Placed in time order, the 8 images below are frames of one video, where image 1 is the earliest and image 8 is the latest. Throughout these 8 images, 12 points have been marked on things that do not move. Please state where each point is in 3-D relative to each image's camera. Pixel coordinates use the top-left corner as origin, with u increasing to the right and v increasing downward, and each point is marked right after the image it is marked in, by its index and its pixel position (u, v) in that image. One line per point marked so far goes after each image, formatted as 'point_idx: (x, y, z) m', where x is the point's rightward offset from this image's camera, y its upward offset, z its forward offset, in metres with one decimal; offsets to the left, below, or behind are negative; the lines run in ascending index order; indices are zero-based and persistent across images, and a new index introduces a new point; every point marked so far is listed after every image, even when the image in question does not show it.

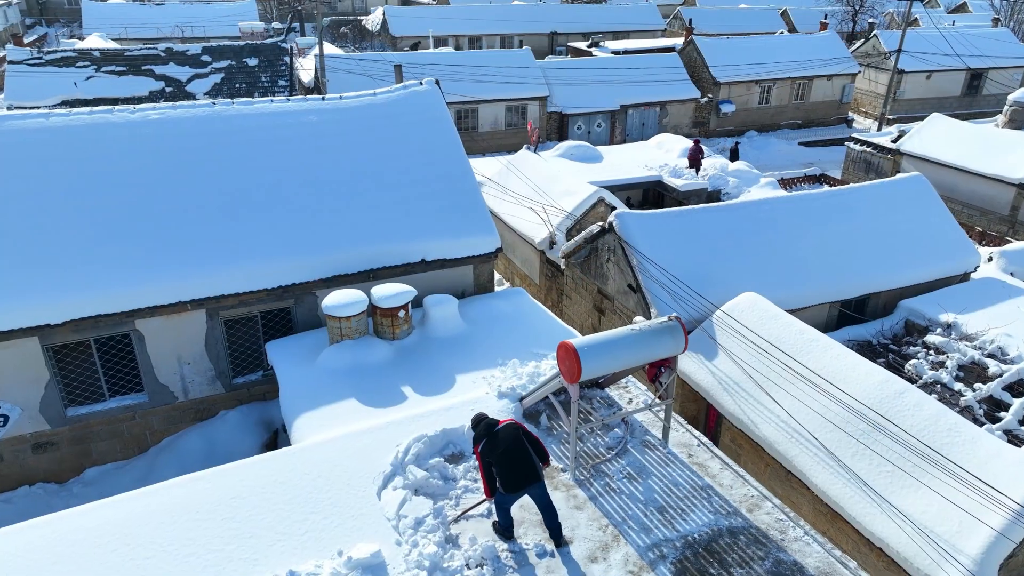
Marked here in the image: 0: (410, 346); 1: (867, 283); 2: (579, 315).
0: (-1.6, -0.9, +10.5) m
1: (+8.4, +0.1, +16.1) m
2: (+1.7, -0.7, +17.7) m
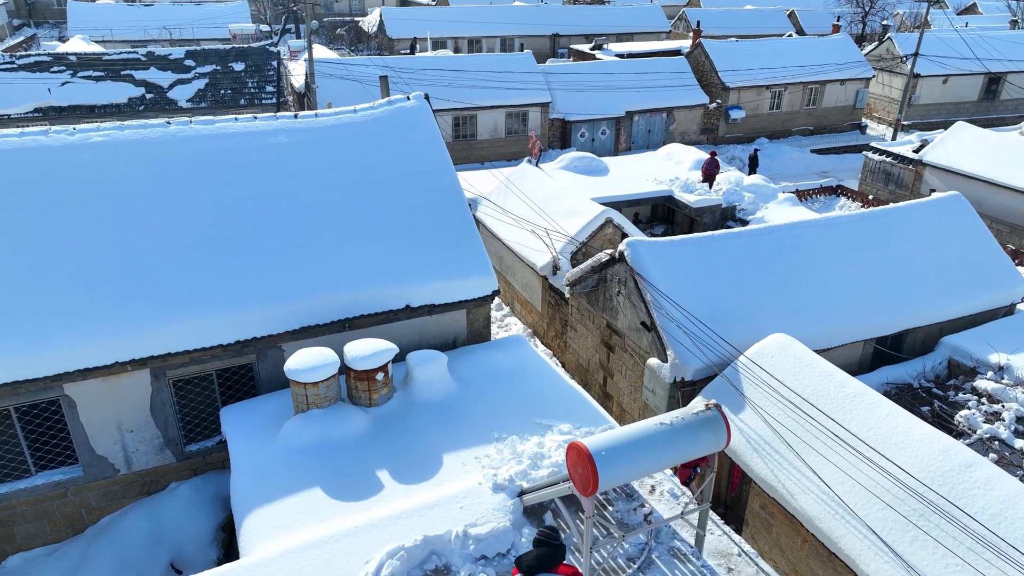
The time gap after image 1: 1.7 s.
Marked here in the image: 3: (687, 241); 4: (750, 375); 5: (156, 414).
0: (-1.6, -1.7, +8.9) m
1: (+8.4, -0.6, +14.5) m
2: (+1.7, -1.5, +16.1) m
3: (+3.6, +1.0, +14.1) m
4: (+4.2, -1.6, +11.9) m
5: (-4.9, -1.7, +9.2) m
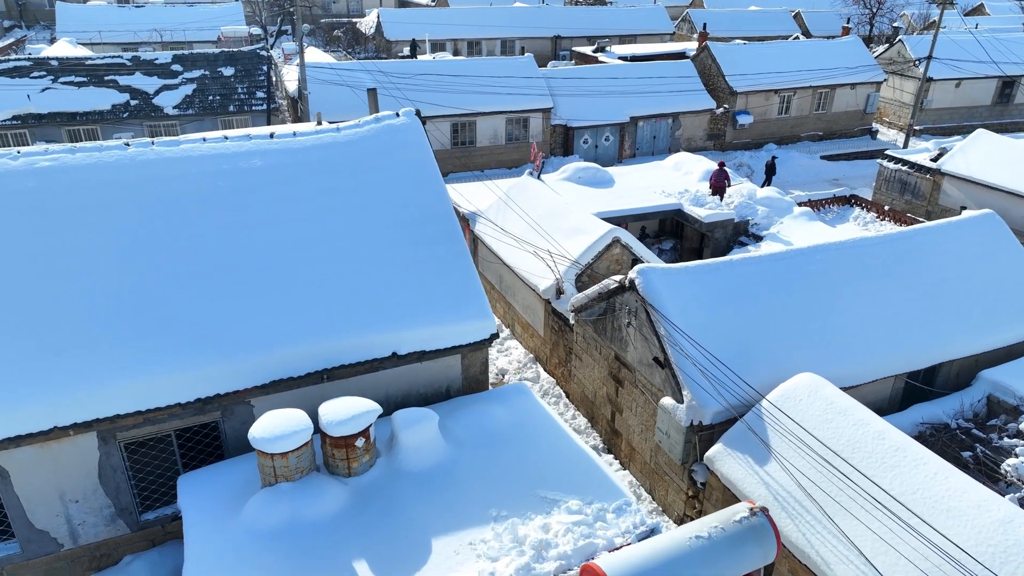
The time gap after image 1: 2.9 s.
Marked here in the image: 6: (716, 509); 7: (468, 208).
0: (-1.6, -2.2, +7.7) m
1: (+8.4, -1.2, +13.3) m
2: (+1.7, -2.0, +15.0) m
3: (+3.7, +0.4, +12.9) m
4: (+4.2, -2.1, +10.7) m
5: (-4.8, -2.3, +8.1) m
6: (+3.4, -3.7, +11.3) m
7: (-1.3, +2.3, +19.6) m
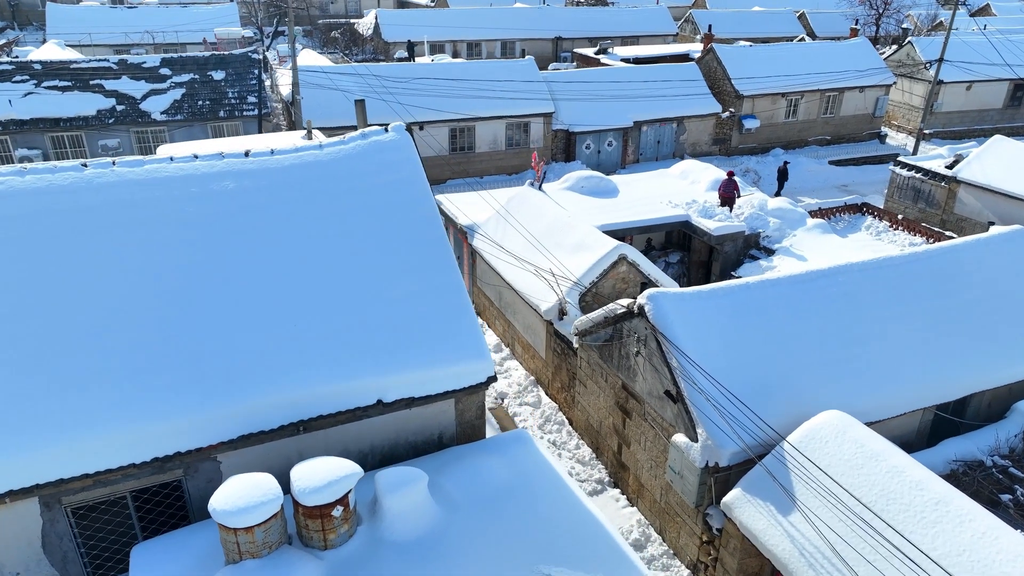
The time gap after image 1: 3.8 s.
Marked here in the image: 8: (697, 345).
0: (-1.6, -2.7, +6.8) m
1: (+8.4, -1.7, +12.3) m
2: (+1.7, -2.5, +14.1) m
3: (+3.6, -0.1, +12.0) m
4: (+4.2, -2.6, +9.8) m
5: (-4.9, -2.8, +7.1) m
6: (+3.4, -4.2, +10.4) m
7: (-1.3, +1.8, +18.7) m
8: (+3.1, -0.9, +11.3) m
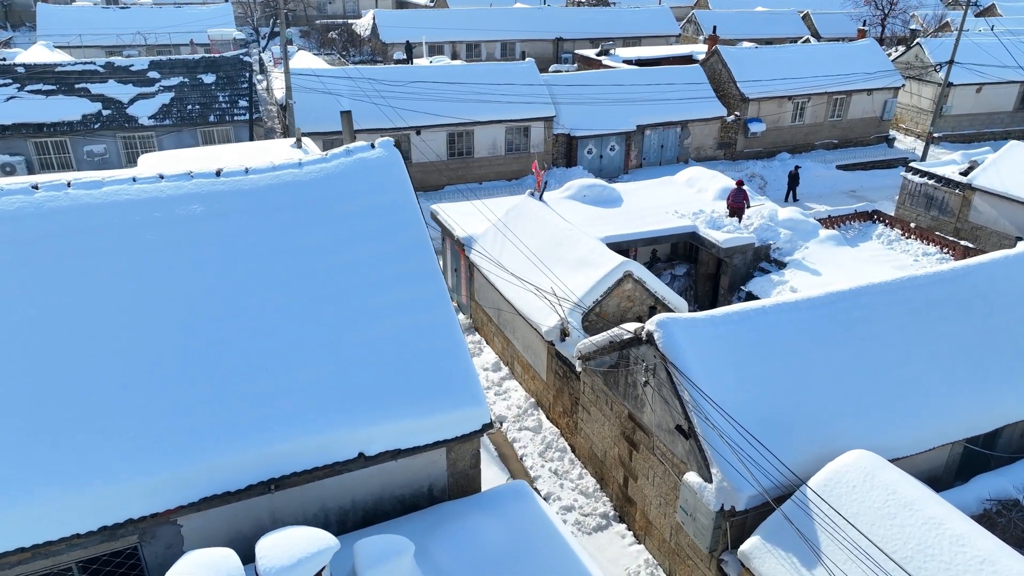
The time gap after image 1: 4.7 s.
0: (-1.6, -3.1, +6.0) m
1: (+8.4, -2.1, +11.5) m
2: (+1.7, -2.9, +13.2) m
3: (+3.6, -0.5, +11.2) m
4: (+4.2, -3.0, +8.9) m
5: (-4.9, -3.2, +6.3) m
6: (+3.4, -4.6, +9.6) m
7: (-1.3, +1.4, +17.9) m
8: (+3.1, -1.4, +10.4) m
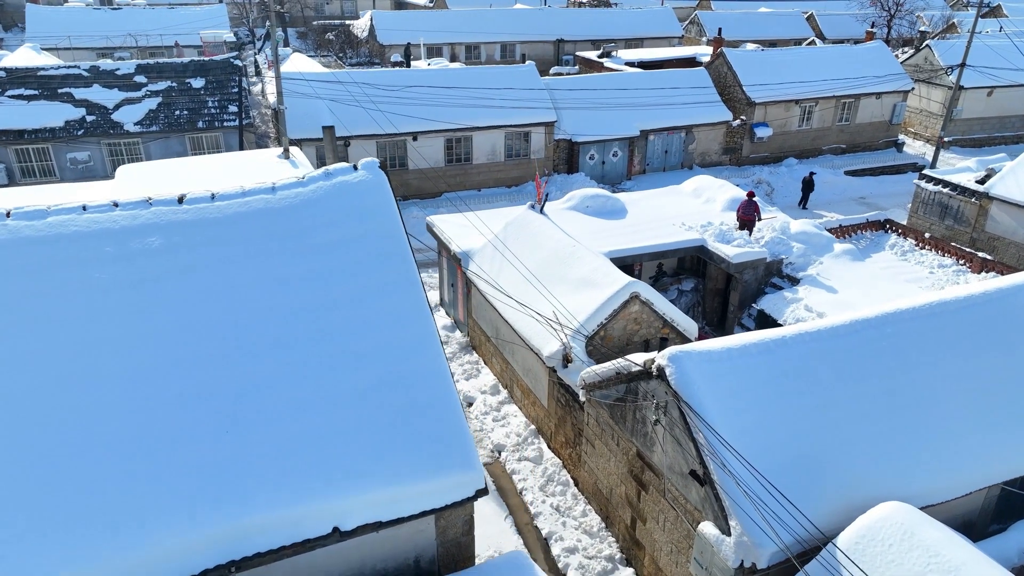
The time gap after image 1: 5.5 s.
0: (-1.7, -3.6, +5.0) m
1: (+8.4, -2.6, +10.6) m
2: (+1.7, -3.4, +12.3) m
3: (+3.6, -0.9, +10.2) m
4: (+4.1, -3.5, +8.0) m
5: (-4.9, -3.6, +5.4) m
6: (+3.4, -5.0, +8.7) m
7: (-1.3, +1.0, +17.0) m
8: (+3.0, -1.8, +9.5) m
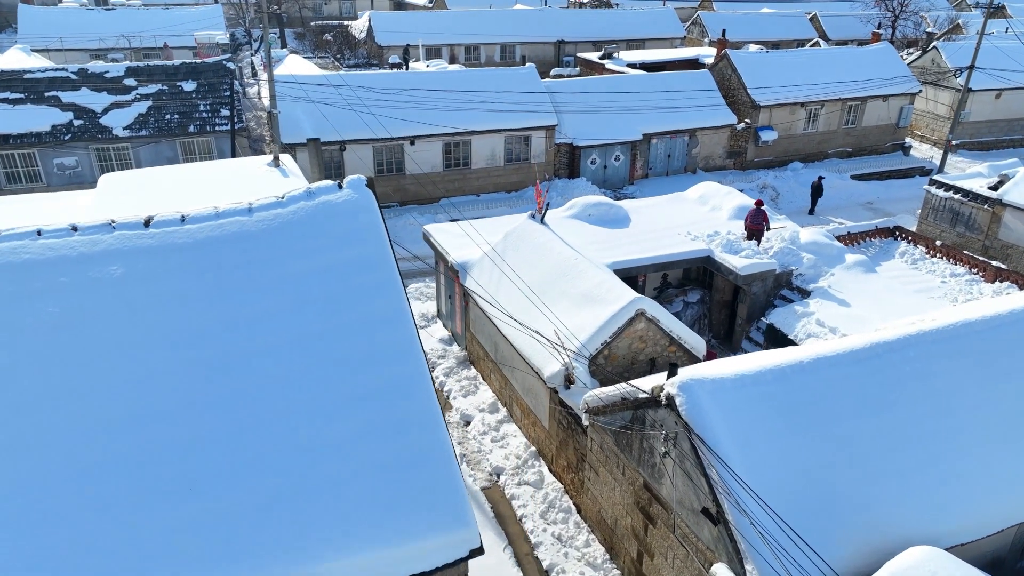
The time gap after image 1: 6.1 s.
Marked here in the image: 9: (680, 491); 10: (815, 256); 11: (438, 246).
0: (-1.7, -3.9, +4.4) m
1: (+8.4, -2.9, +9.9) m
2: (+1.7, -3.7, +11.6) m
3: (+3.6, -1.2, +9.6) m
4: (+4.1, -3.8, +7.3) m
5: (-4.9, -3.9, +4.7) m
6: (+3.3, -5.3, +8.0) m
7: (-1.4, +0.7, +16.3) m
8: (+3.0, -2.1, +8.9) m
9: (+2.4, -2.8, +9.5) m
10: (+8.0, +0.9, +18.0) m
11: (-1.8, +1.1, +17.2) m
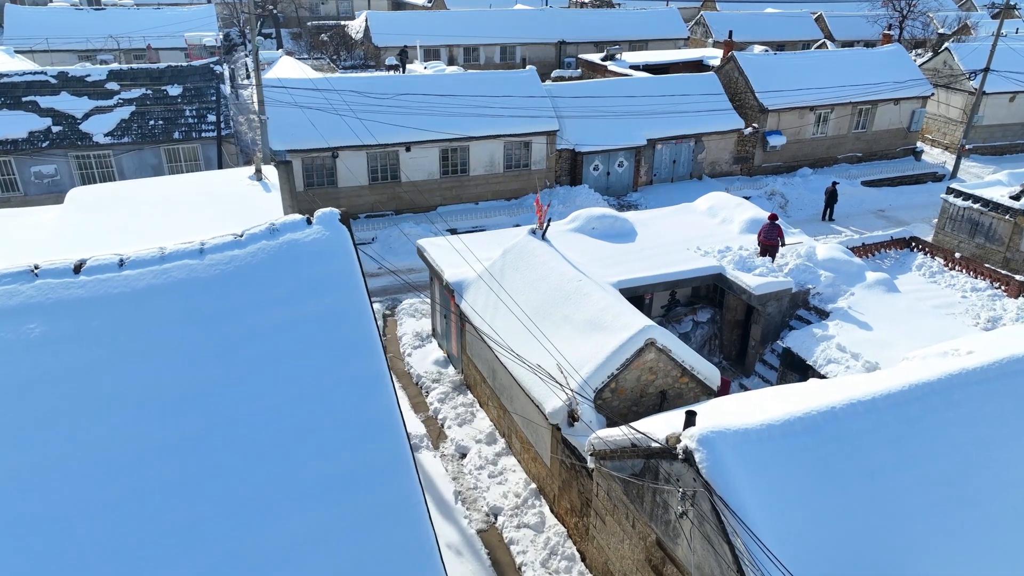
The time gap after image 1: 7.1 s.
0: (-1.7, -4.4, +3.3) m
1: (+8.3, -3.4, +8.9) m
2: (+1.6, -4.2, +10.6) m
3: (+3.6, -1.7, +8.5) m
4: (+4.1, -4.3, +6.3) m
5: (-5.0, -4.4, +3.7) m
6: (+3.3, -5.8, +6.9) m
7: (-1.4, +0.2, +15.2) m
8: (+3.0, -2.6, +7.8) m
9: (+2.3, -3.3, +8.5) m
10: (+8.0, +0.4, +16.9) m
11: (-1.9, +0.6, +16.1) m
